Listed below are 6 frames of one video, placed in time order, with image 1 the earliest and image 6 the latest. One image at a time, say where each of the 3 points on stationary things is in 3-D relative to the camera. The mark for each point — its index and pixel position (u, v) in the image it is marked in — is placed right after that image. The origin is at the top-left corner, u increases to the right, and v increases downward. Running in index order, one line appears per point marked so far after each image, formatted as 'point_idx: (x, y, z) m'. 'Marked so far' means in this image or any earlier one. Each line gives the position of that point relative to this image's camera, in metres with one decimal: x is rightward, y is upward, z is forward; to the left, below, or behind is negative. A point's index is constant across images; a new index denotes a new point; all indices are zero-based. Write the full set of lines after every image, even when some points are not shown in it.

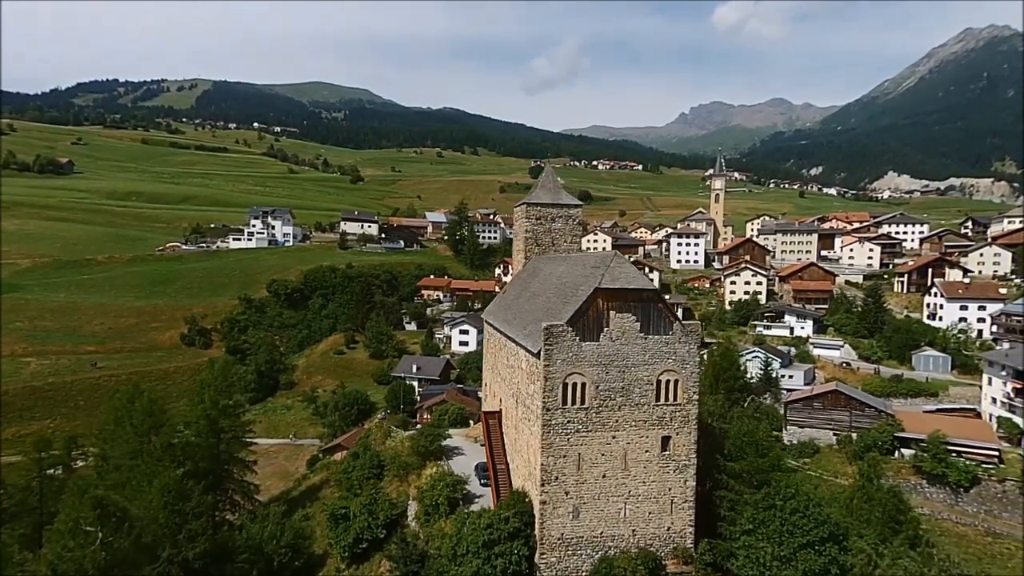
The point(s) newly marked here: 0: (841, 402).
0: (+9.5, -3.3, +16.5) m
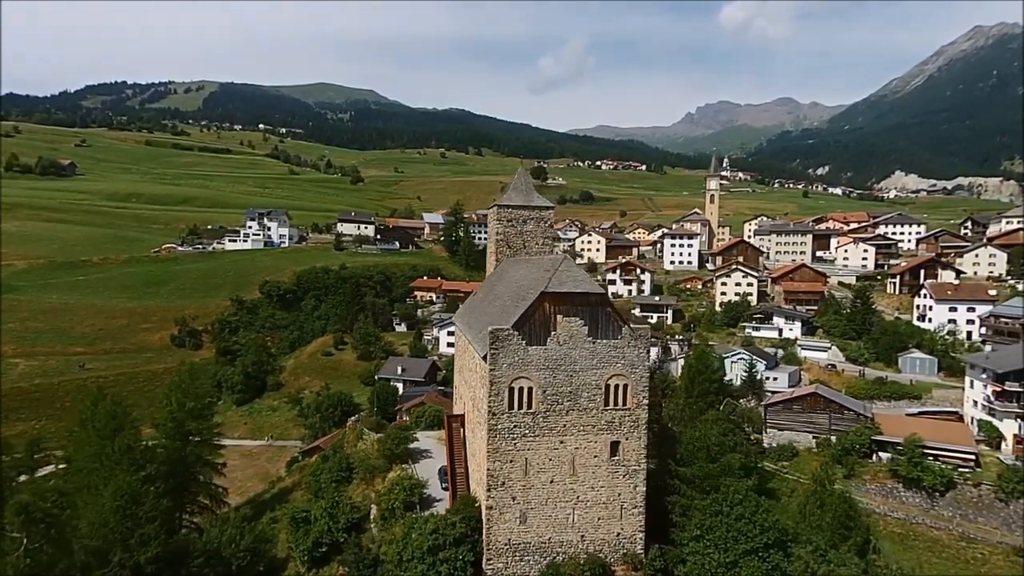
0: (+8.8, -3.4, +16.4) m
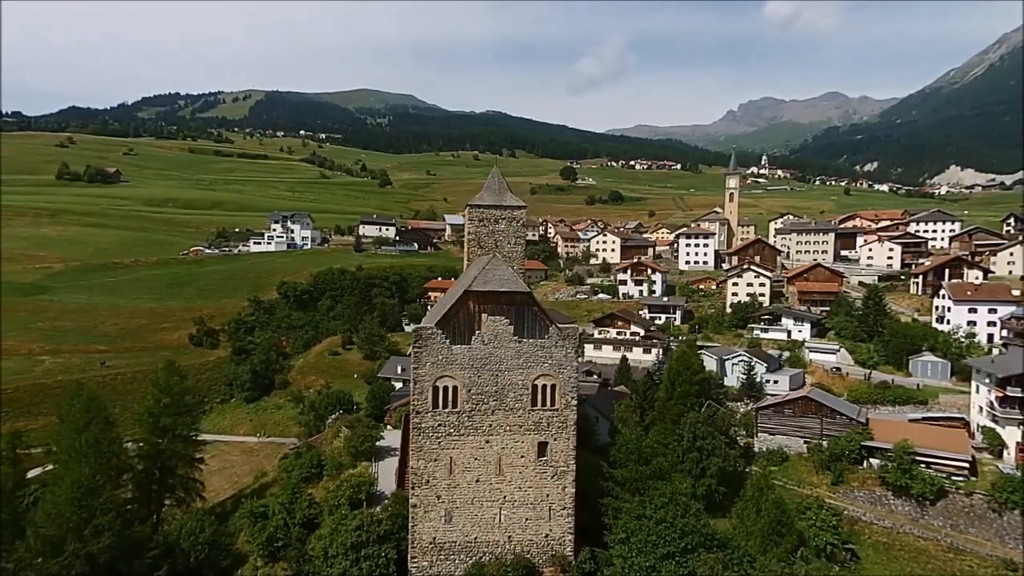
0: (+8.3, -3.4, +15.9) m
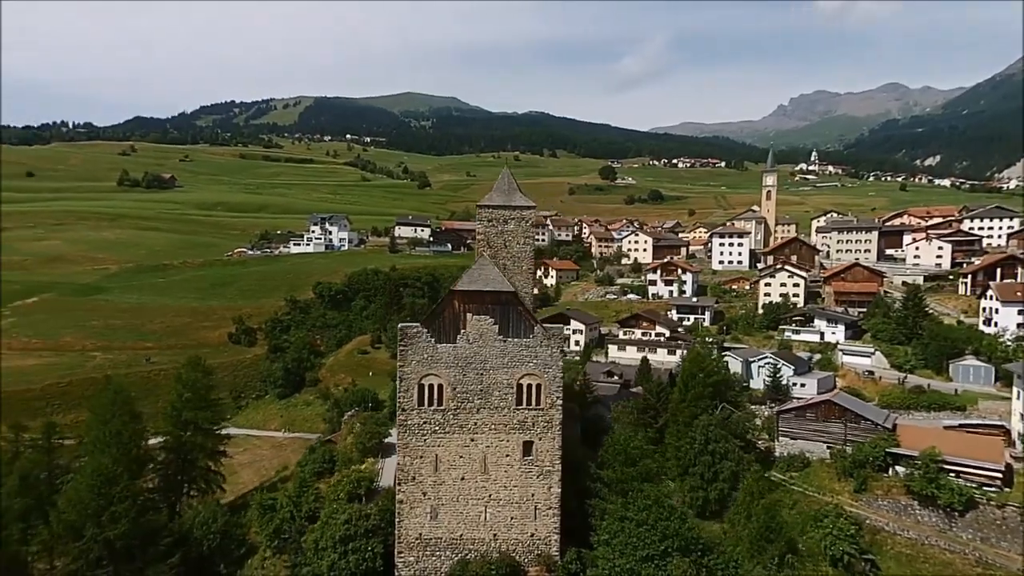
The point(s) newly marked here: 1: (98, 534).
0: (+8.7, -3.4, +15.3) m
1: (-6.9, -4.1, +9.4) m
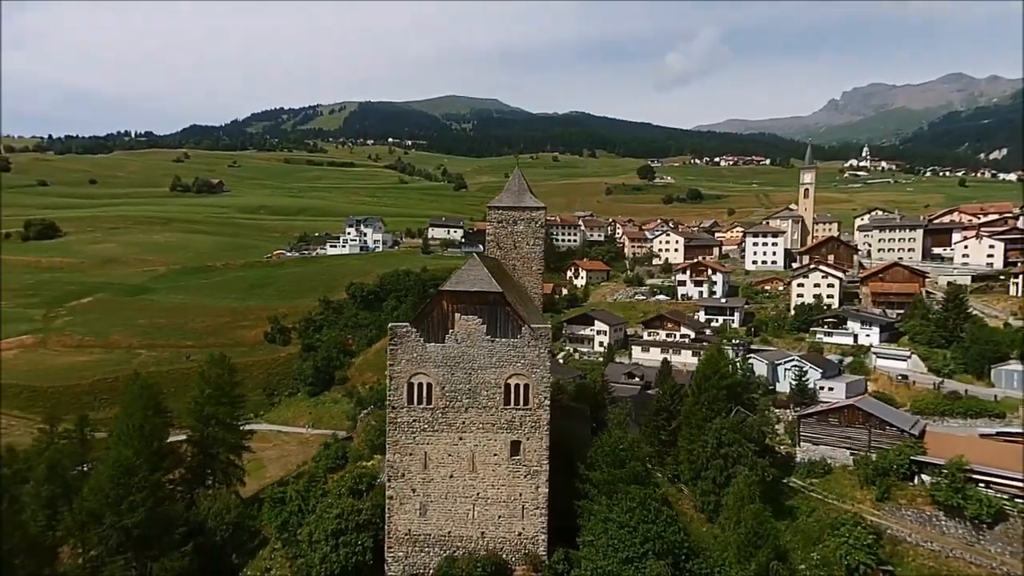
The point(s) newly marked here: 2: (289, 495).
0: (+9.0, -3.4, +14.7) m
1: (-6.9, -4.1, +9.9) m
2: (-4.4, -4.0, +11.1) m
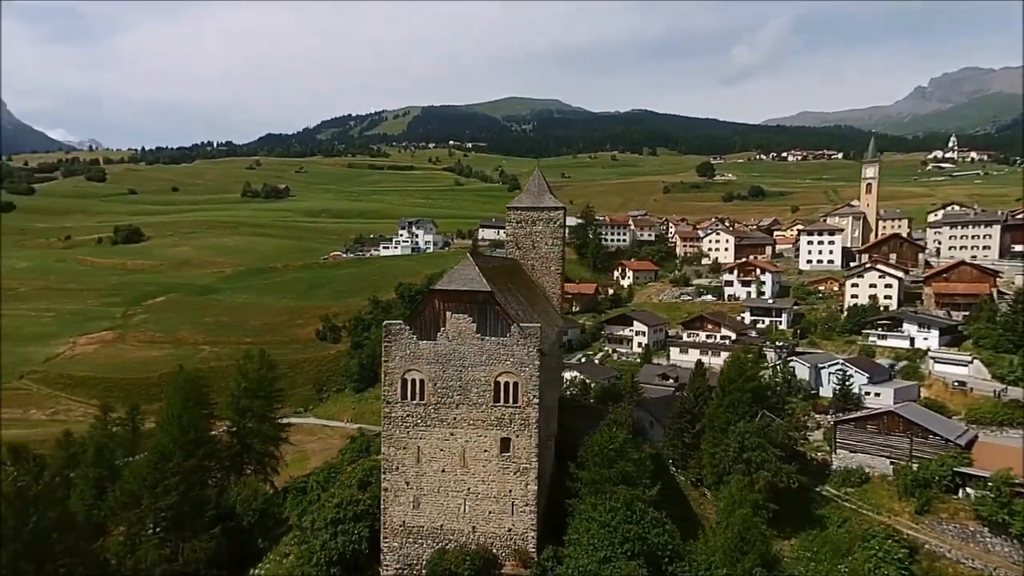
0: (+9.5, -3.4, +13.9) m
1: (-6.8, -4.1, +10.8) m
2: (-4.1, -4.0, +11.6) m
